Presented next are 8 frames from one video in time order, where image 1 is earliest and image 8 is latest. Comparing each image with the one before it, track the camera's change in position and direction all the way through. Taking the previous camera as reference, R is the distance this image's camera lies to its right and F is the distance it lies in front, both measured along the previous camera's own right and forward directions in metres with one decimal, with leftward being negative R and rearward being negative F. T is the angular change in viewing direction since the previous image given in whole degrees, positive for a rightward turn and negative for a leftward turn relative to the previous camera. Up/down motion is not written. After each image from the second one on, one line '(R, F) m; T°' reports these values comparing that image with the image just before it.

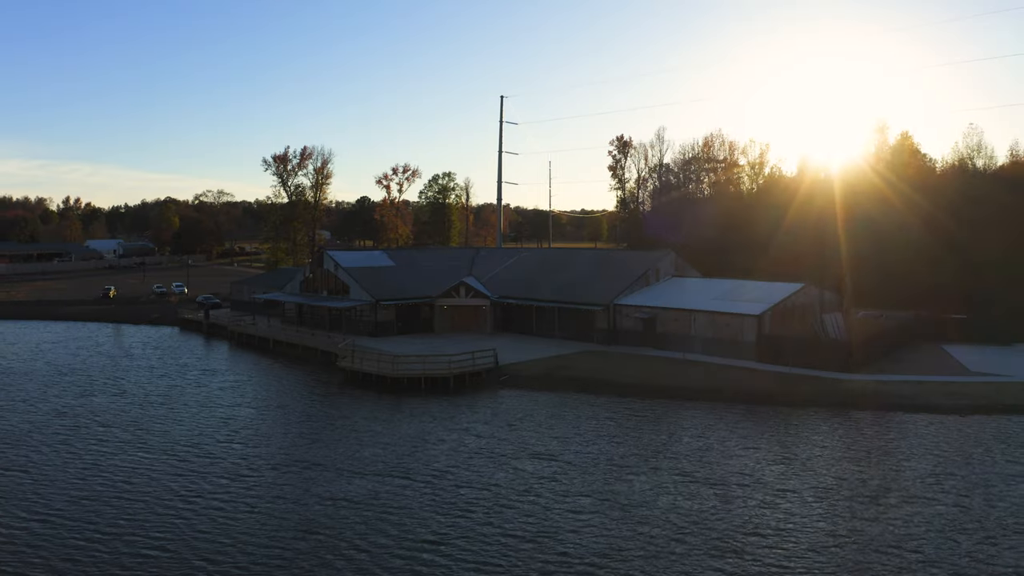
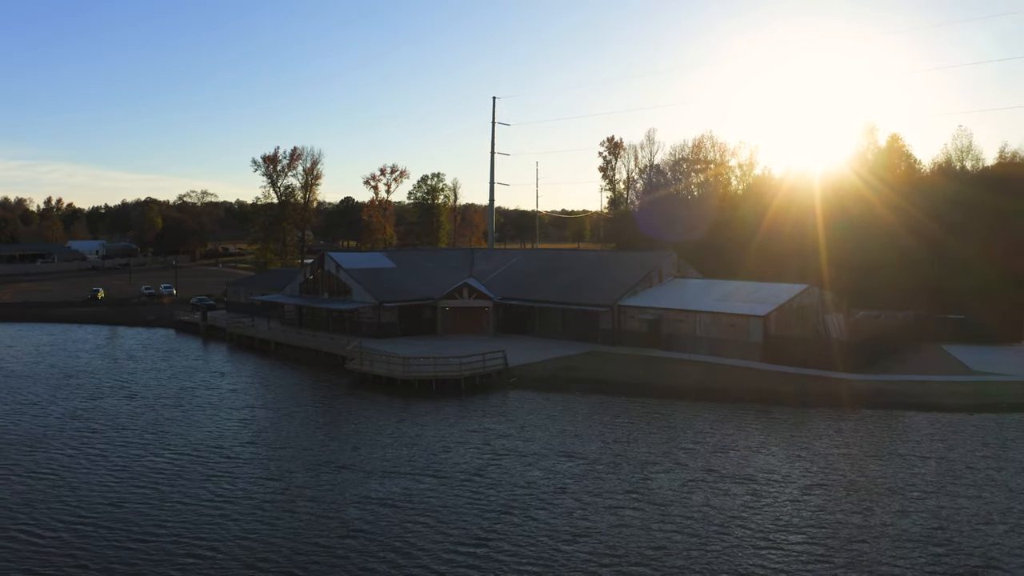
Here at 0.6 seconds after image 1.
(-1.1, -0.3) m; +1°
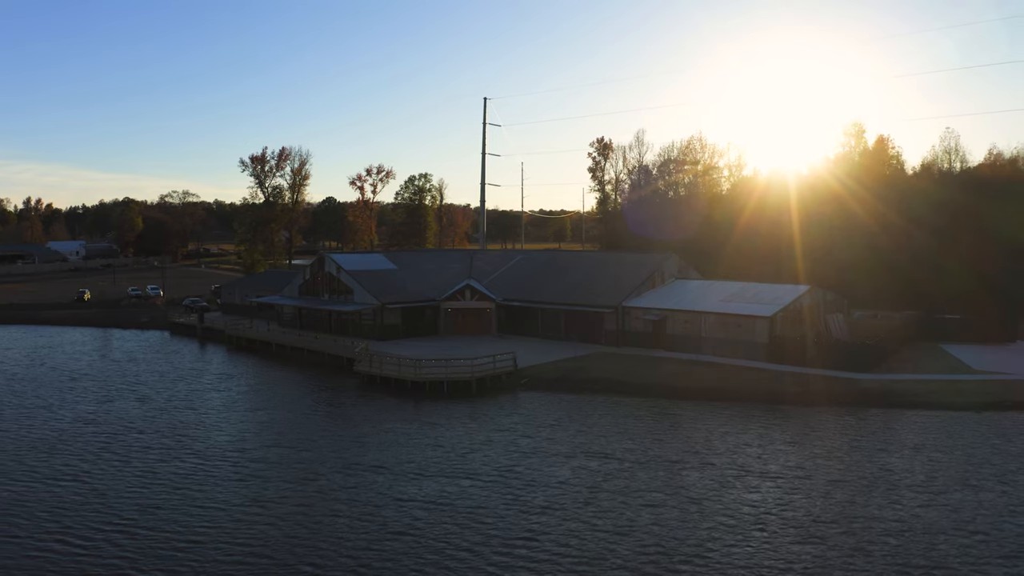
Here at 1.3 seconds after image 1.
(-1.2, -0.3) m; +1°
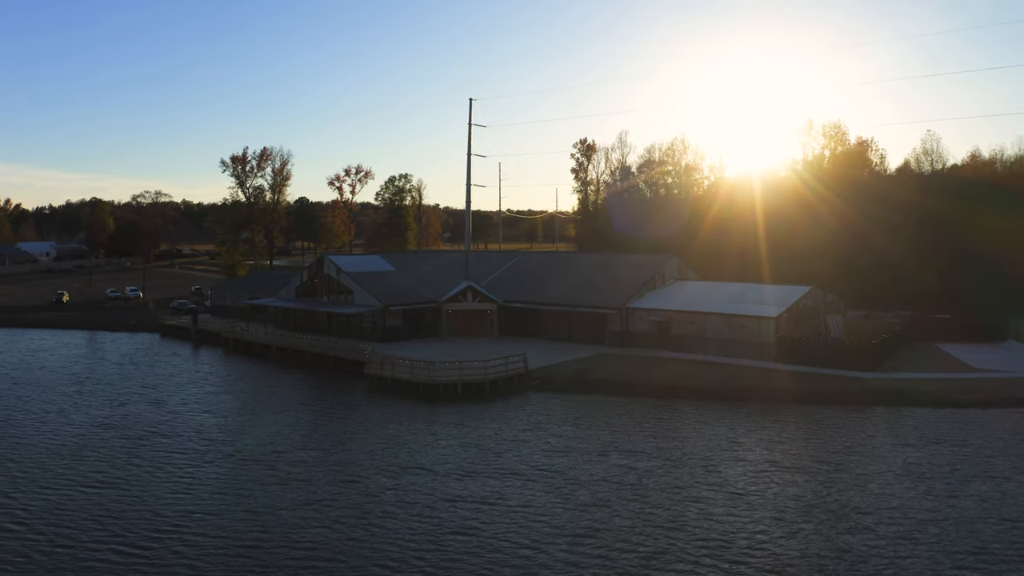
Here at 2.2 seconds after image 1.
(-1.7, -0.3) m; +2°
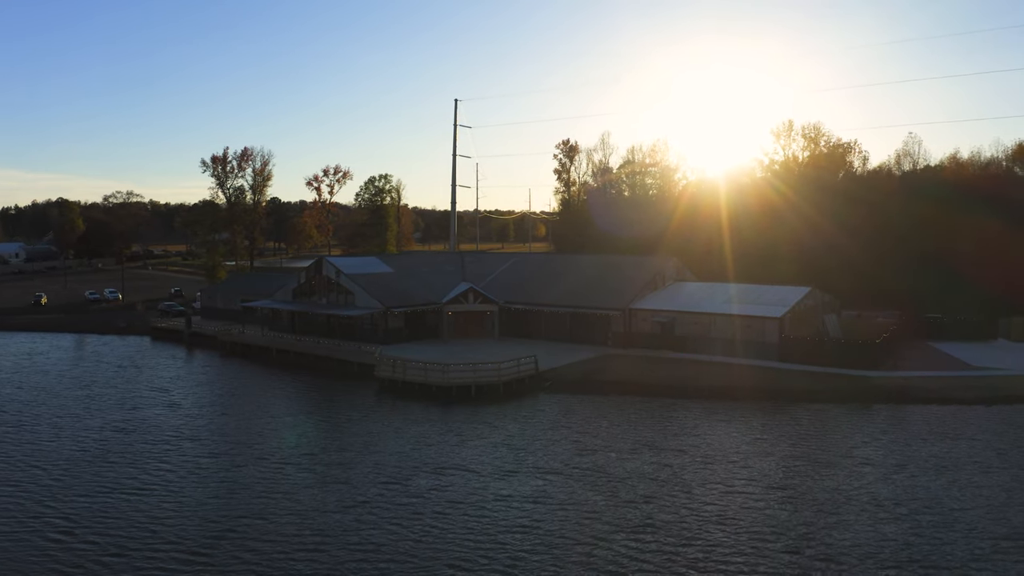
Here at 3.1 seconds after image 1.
(-1.7, -0.4) m; +2°
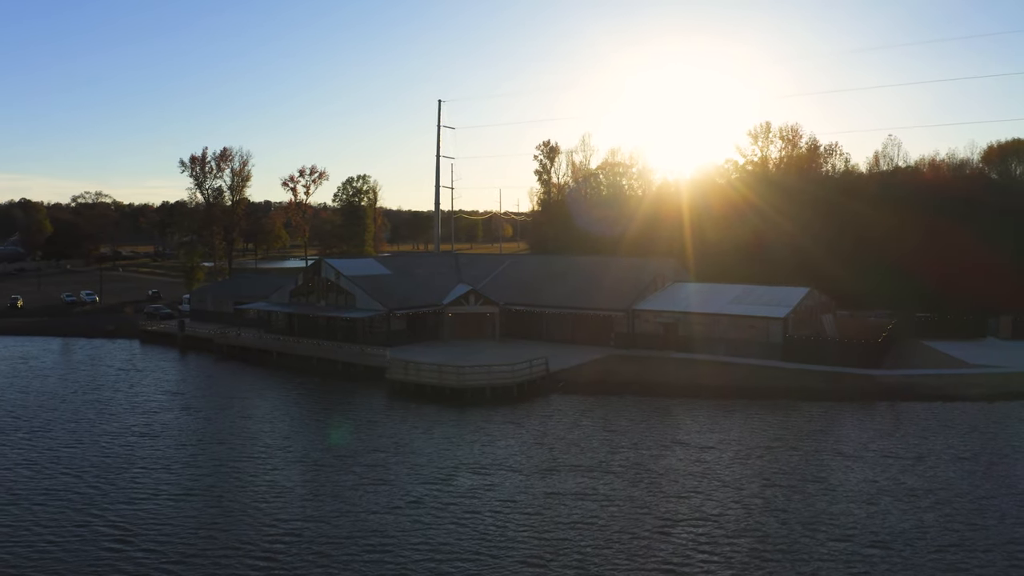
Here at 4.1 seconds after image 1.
(-1.8, -0.4) m; +2°
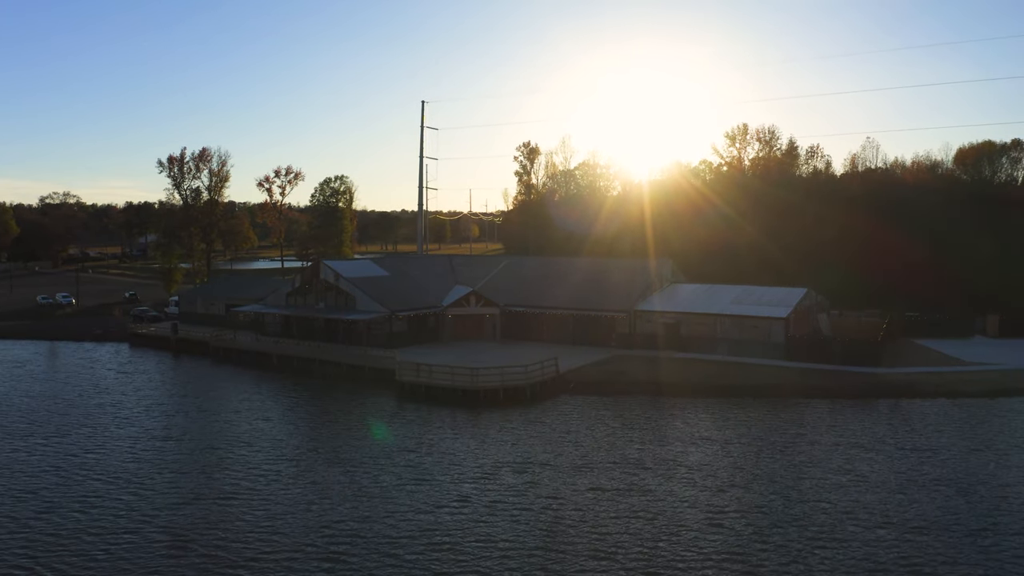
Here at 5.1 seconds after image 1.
(-1.8, -0.5) m; +2°
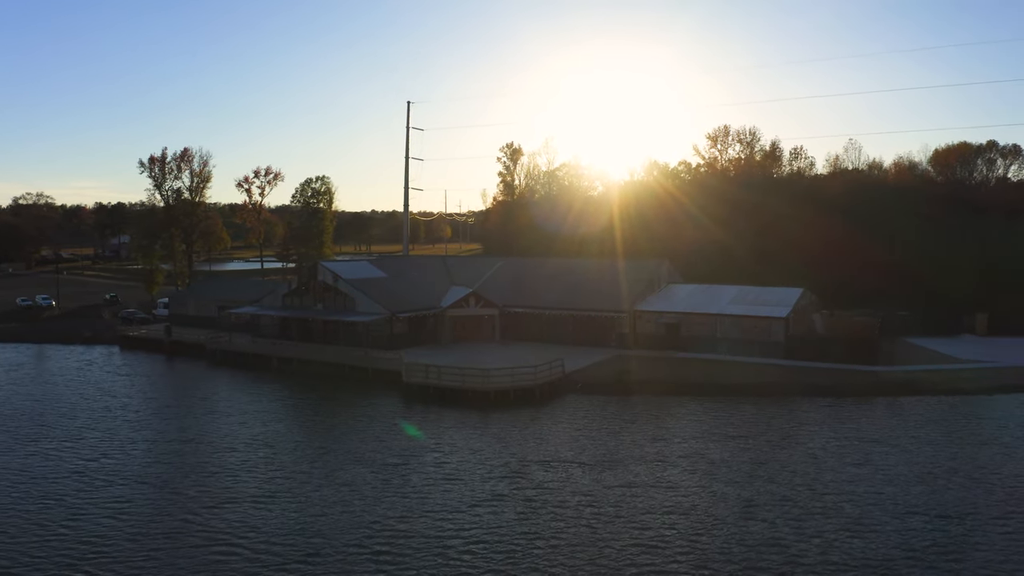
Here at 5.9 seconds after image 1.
(-1.4, -0.4) m; +2°
